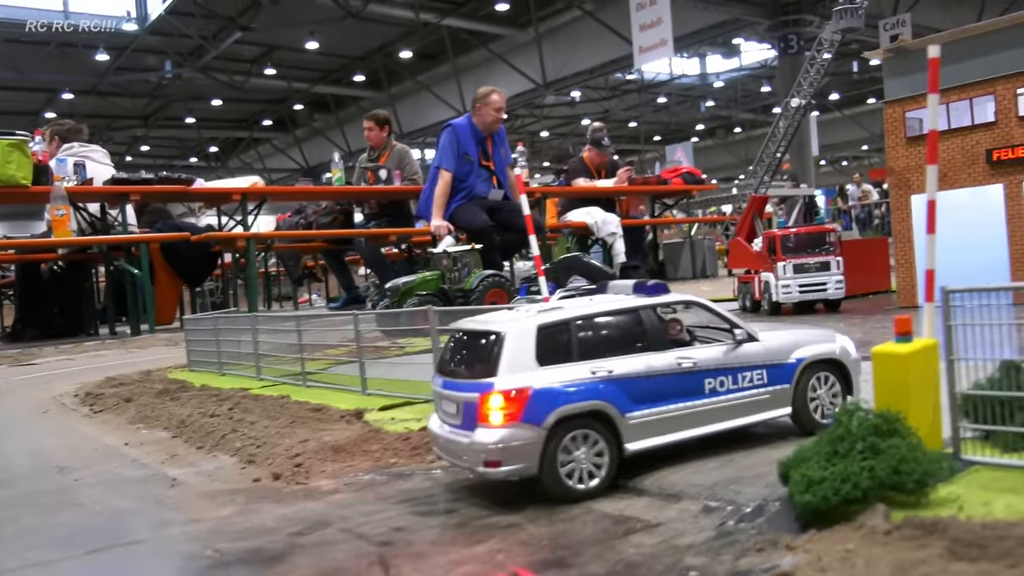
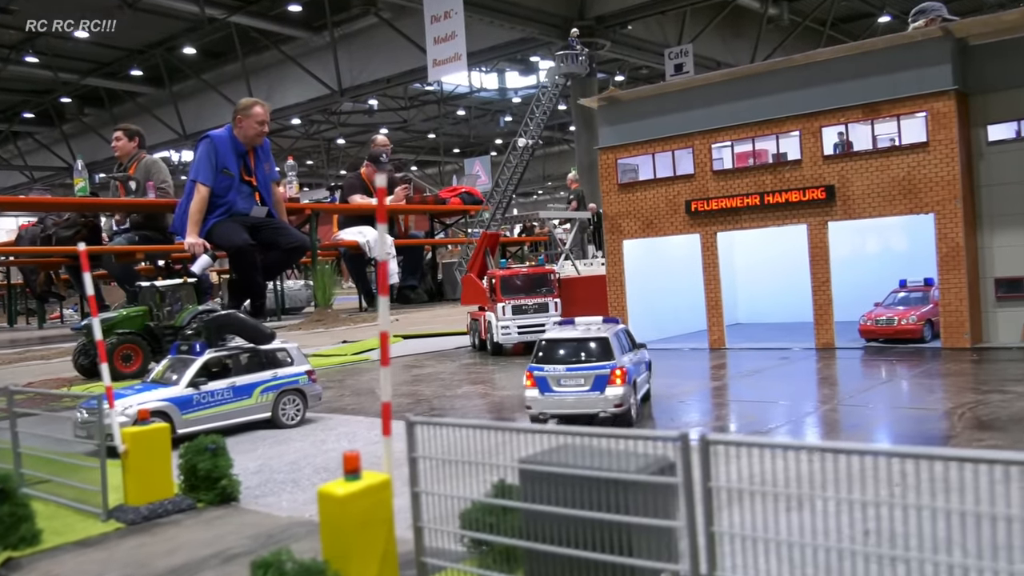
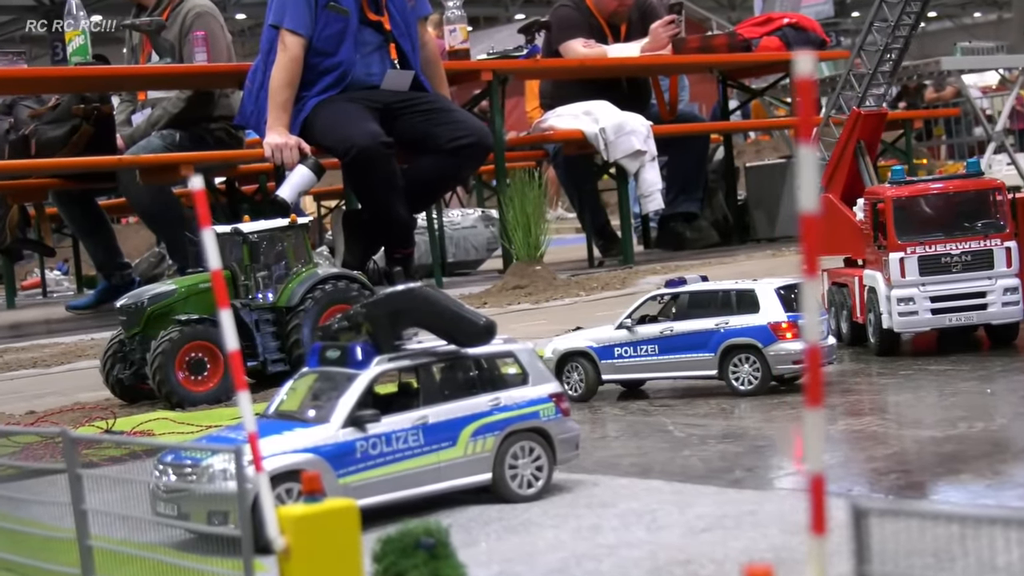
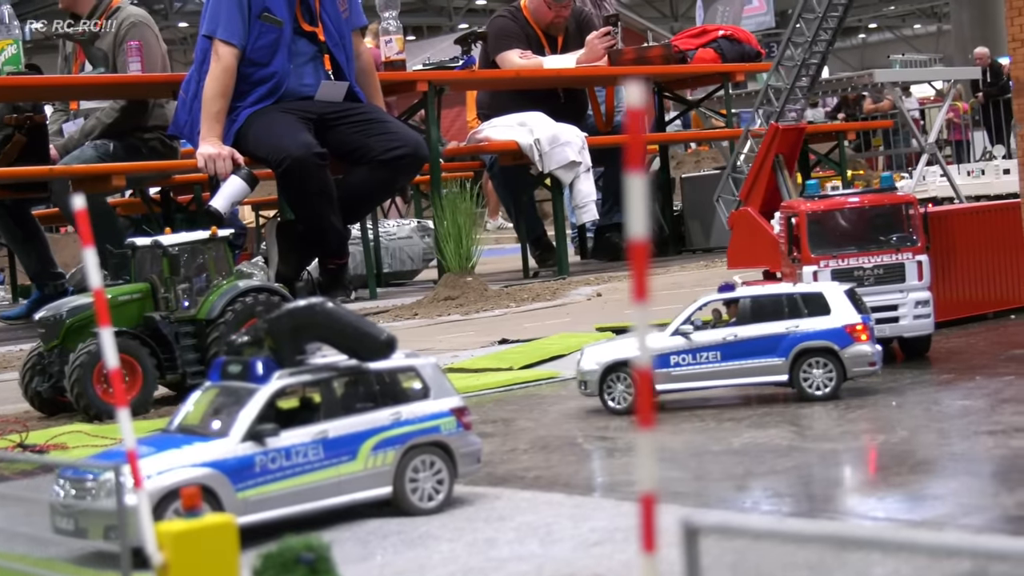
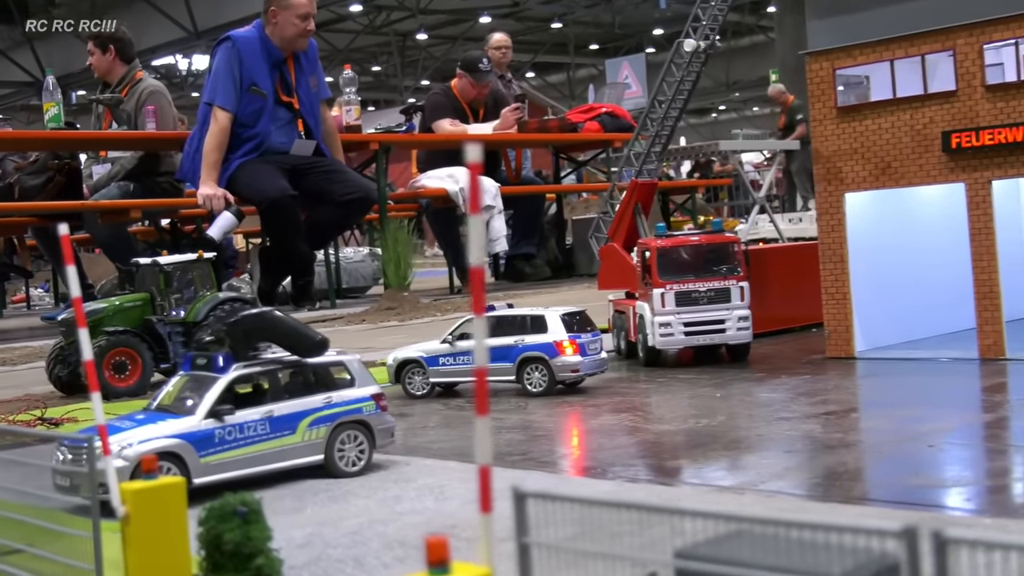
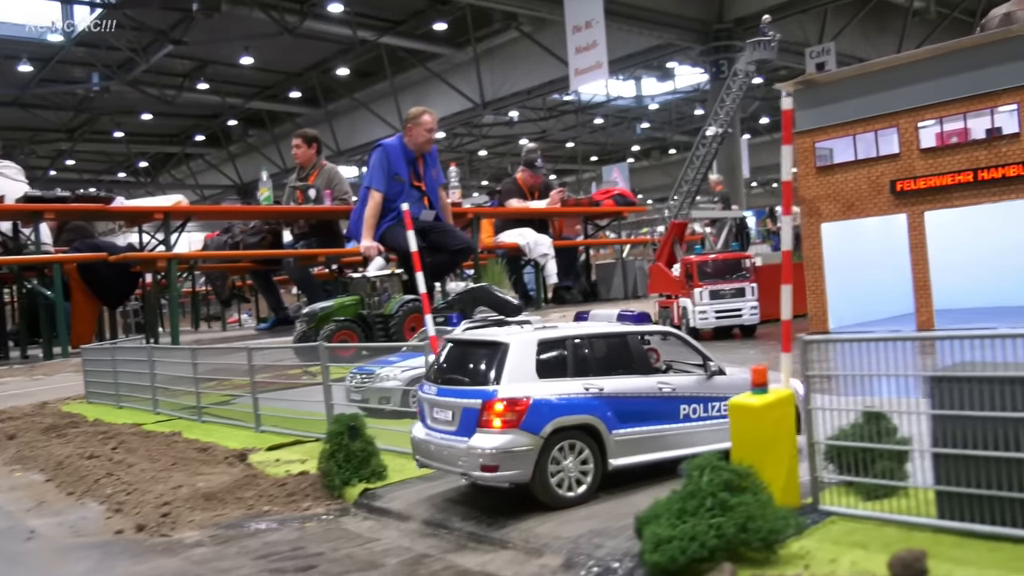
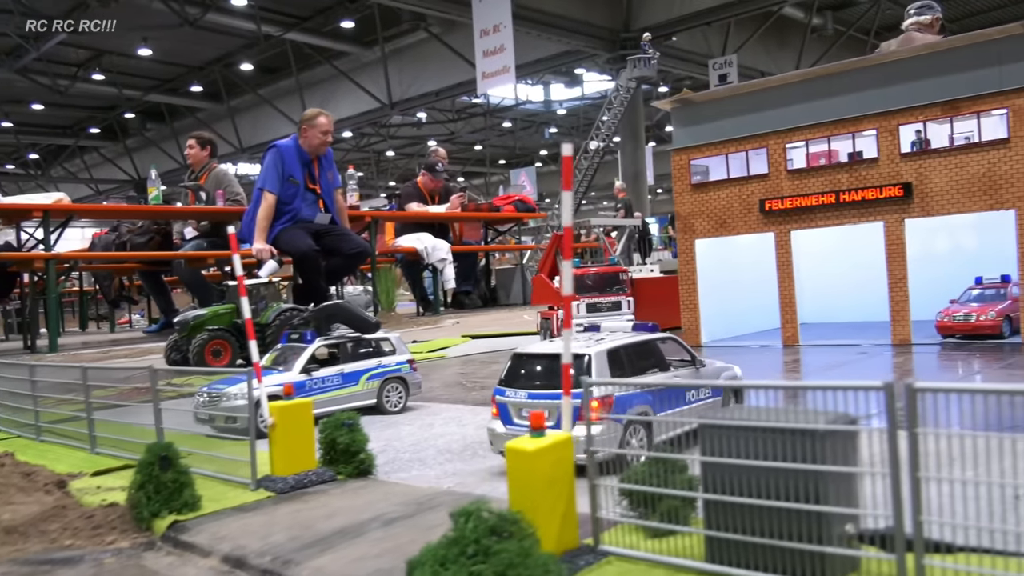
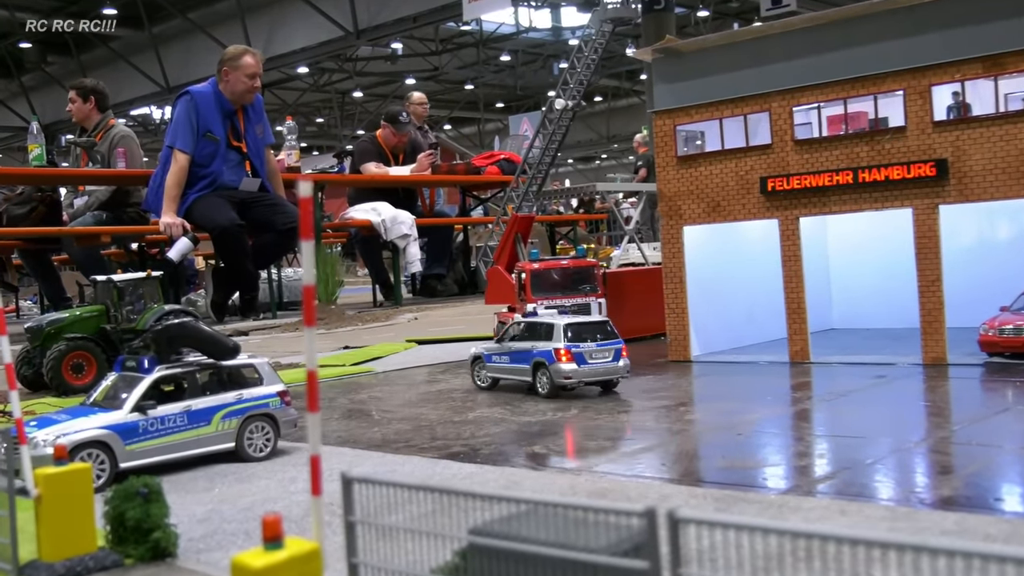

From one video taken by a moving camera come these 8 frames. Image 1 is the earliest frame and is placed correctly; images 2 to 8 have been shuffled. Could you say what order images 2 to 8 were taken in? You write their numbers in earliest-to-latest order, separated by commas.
6, 7, 2, 8, 5, 3, 4
